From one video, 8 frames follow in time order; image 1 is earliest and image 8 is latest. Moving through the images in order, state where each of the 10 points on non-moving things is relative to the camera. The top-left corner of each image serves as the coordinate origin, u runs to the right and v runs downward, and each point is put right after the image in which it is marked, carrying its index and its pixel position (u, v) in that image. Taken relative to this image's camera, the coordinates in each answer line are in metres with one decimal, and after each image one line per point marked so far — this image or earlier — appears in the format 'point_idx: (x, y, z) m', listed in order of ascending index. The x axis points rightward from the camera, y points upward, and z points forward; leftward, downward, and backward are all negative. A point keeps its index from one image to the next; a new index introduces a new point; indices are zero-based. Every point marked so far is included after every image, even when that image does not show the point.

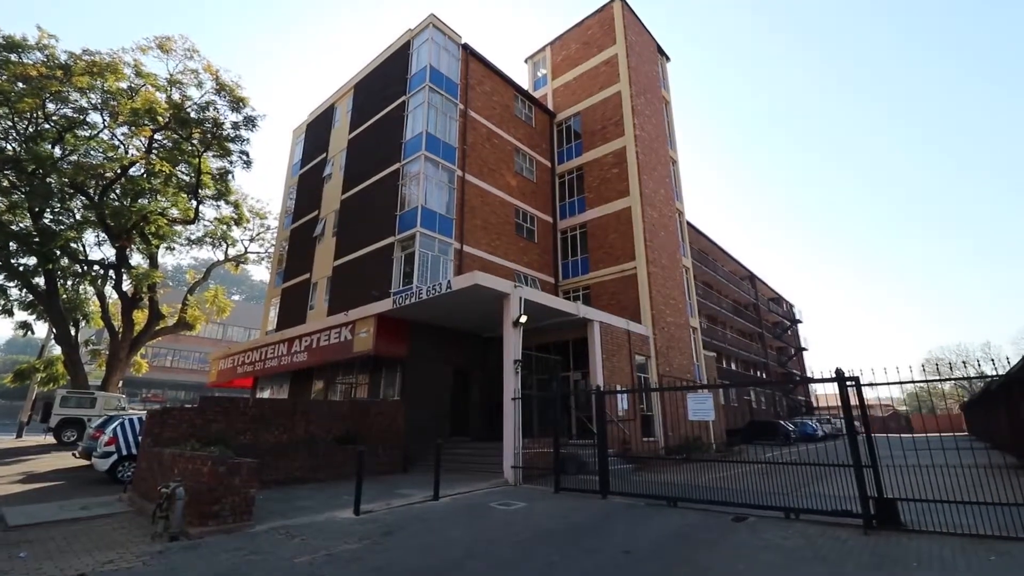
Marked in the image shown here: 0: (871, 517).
0: (+5.5, -3.5, +7.6) m
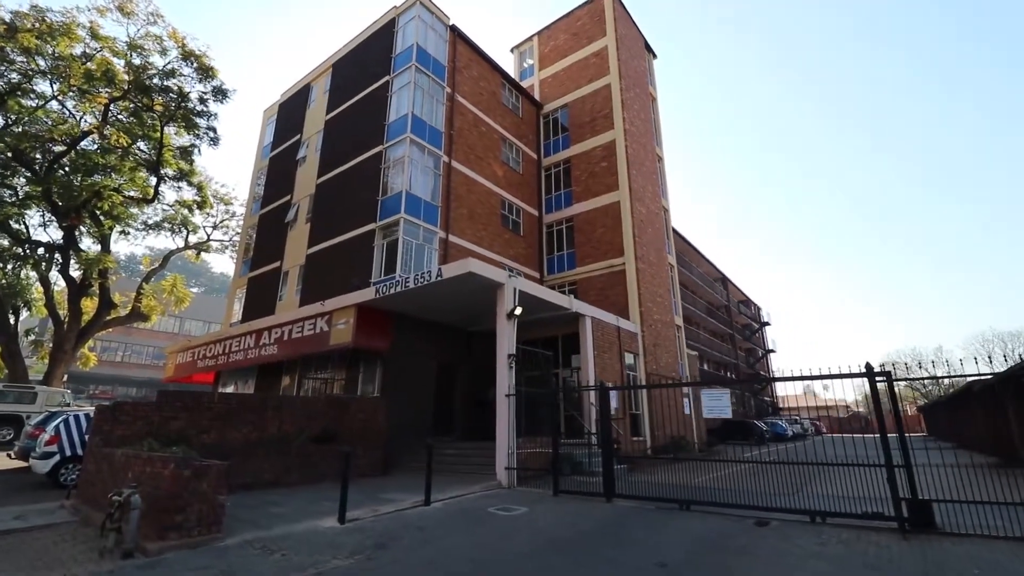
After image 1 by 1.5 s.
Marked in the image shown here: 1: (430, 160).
0: (+5.7, -3.3, +7.1) m
1: (-3.2, +4.9, +18.7) m
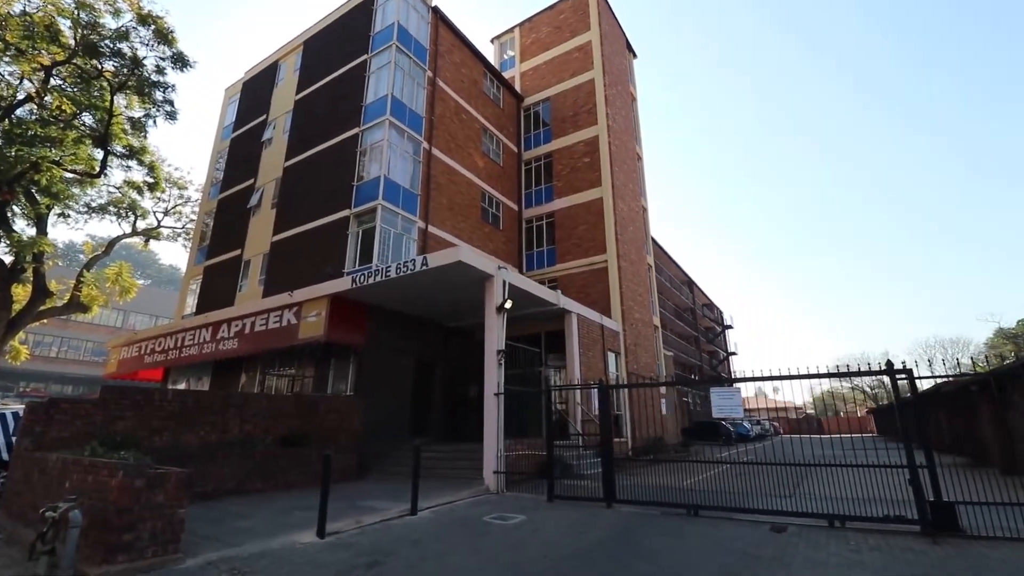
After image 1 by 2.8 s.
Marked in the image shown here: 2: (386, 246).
0: (+5.8, -3.2, +6.8) m
1: (-3.7, +5.2, +17.7) m
2: (-4.2, +1.4, +16.0) m
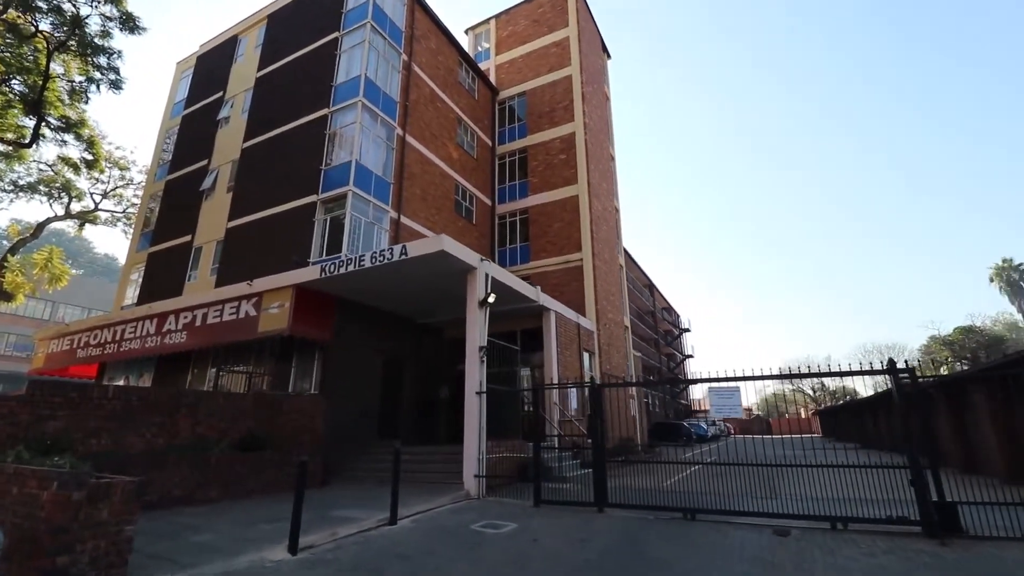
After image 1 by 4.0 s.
0: (+5.7, -3.2, +6.7) m
1: (-4.5, +5.4, +16.8) m
2: (-4.8, +1.6, +15.1) m
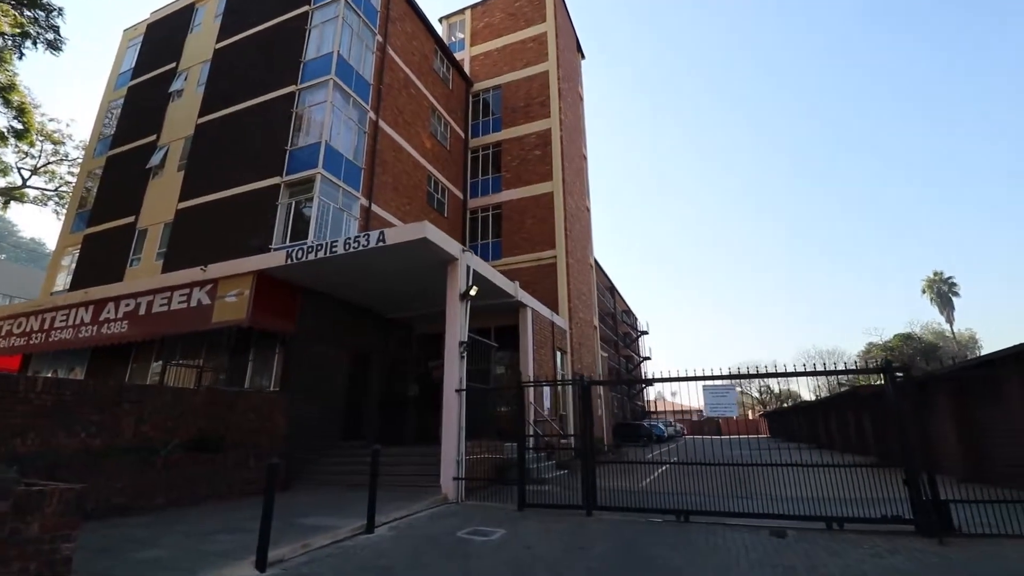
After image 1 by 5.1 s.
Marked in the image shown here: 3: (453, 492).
0: (+5.7, -3.2, +6.7) m
1: (-5.1, +5.7, +15.9) m
2: (-5.5, +1.9, +14.1) m
3: (-1.2, -4.0, +9.7) m
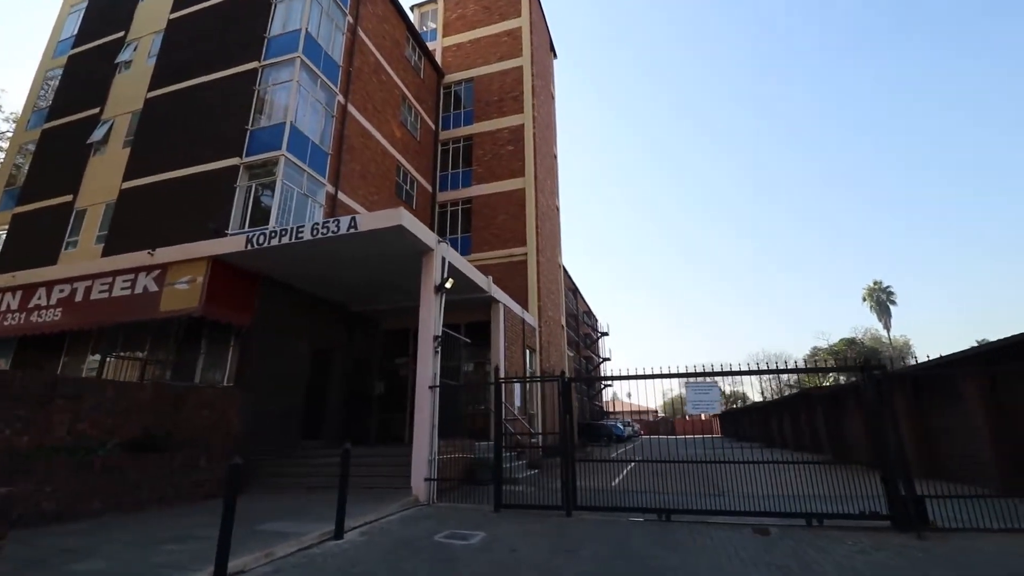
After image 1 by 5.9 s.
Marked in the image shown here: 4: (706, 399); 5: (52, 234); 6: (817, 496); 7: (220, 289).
0: (+5.4, -3.2, +6.8) m
1: (-5.9, +6.0, +15.1) m
2: (-6.1, +2.2, +13.3) m
3: (-1.7, -3.9, +9.2) m
4: (+3.3, -1.9, +8.3) m
5: (-15.6, +1.8, +16.5) m
6: (+5.0, -3.4, +8.0) m
7: (-6.6, 0.0, +11.0) m
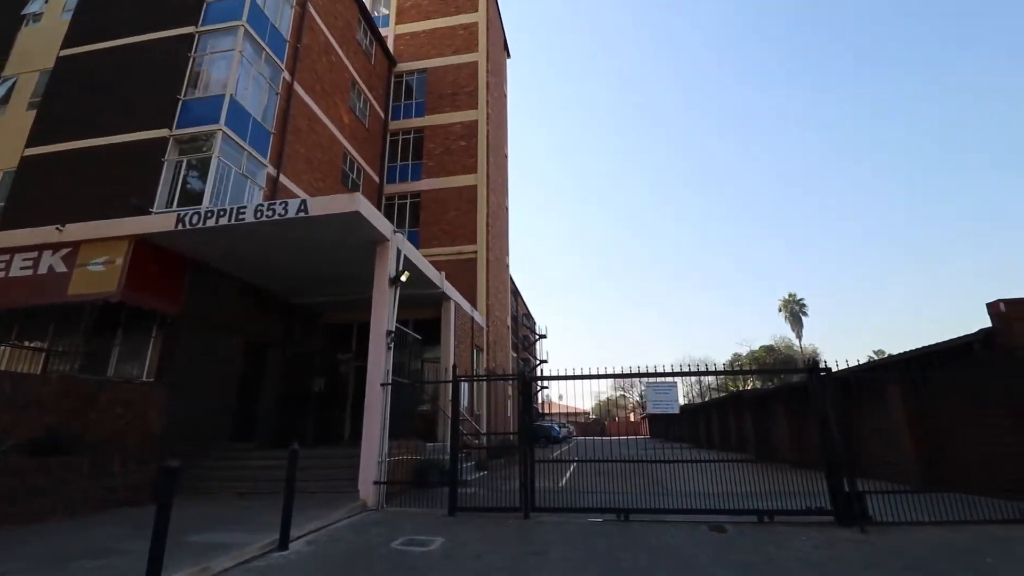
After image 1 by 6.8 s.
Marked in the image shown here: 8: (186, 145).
0: (+4.9, -3.3, +7.2) m
1: (-7.1, +6.3, +14.0) m
2: (-7.2, +2.5, +12.2) m
3: (-2.5, -3.7, +8.7) m
4: (+2.6, -1.9, +8.4) m
5: (-17.0, +2.5, +14.1) m
6: (+4.3, -3.5, +8.3) m
7: (-7.4, +0.3, +9.9) m
8: (-8.3, +3.6, +12.4) m
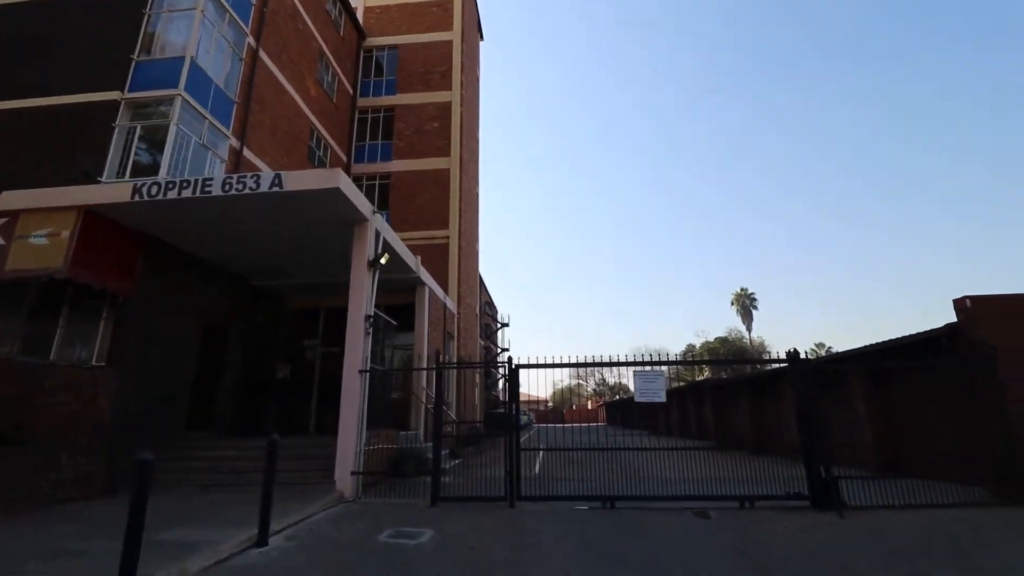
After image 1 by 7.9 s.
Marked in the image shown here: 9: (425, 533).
0: (+4.7, -3.2, +7.5) m
1: (-7.5, +6.8, +13.0) m
2: (-7.6, +3.0, +11.3) m
3: (-2.8, -3.4, +8.3) m
4: (+2.4, -1.7, +8.4) m
5: (-17.5, +3.2, +12.4) m
6: (+4.0, -3.3, +8.5) m
7: (-7.7, +0.8, +9.0) m
8: (-8.7, +4.2, +11.4) m
9: (-1.1, -3.1, +6.2) m
